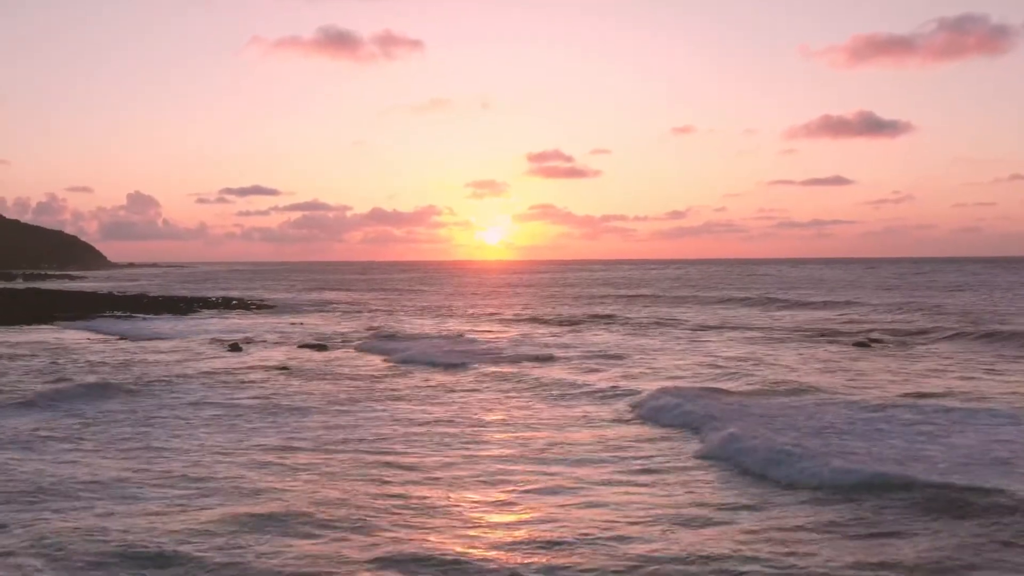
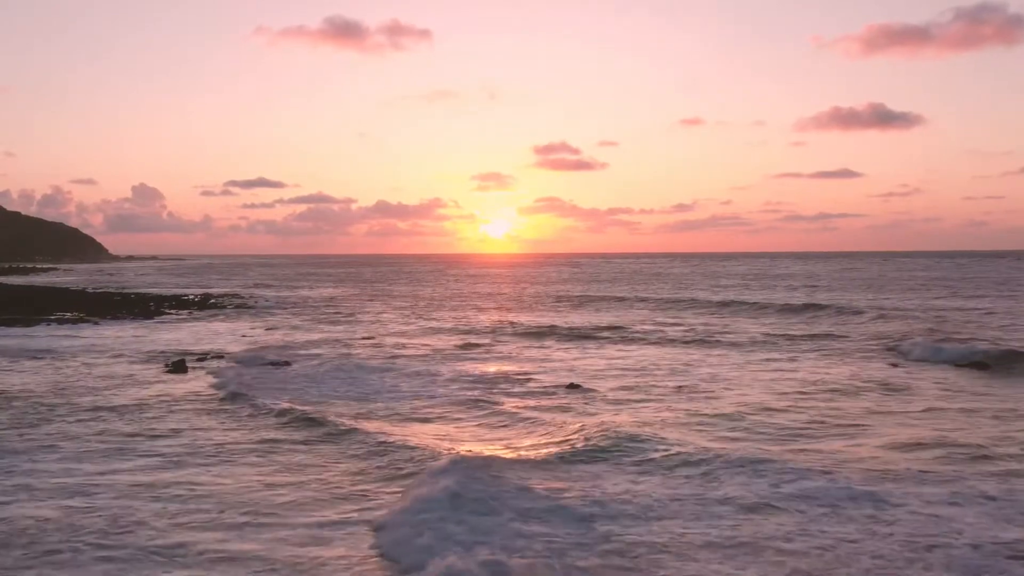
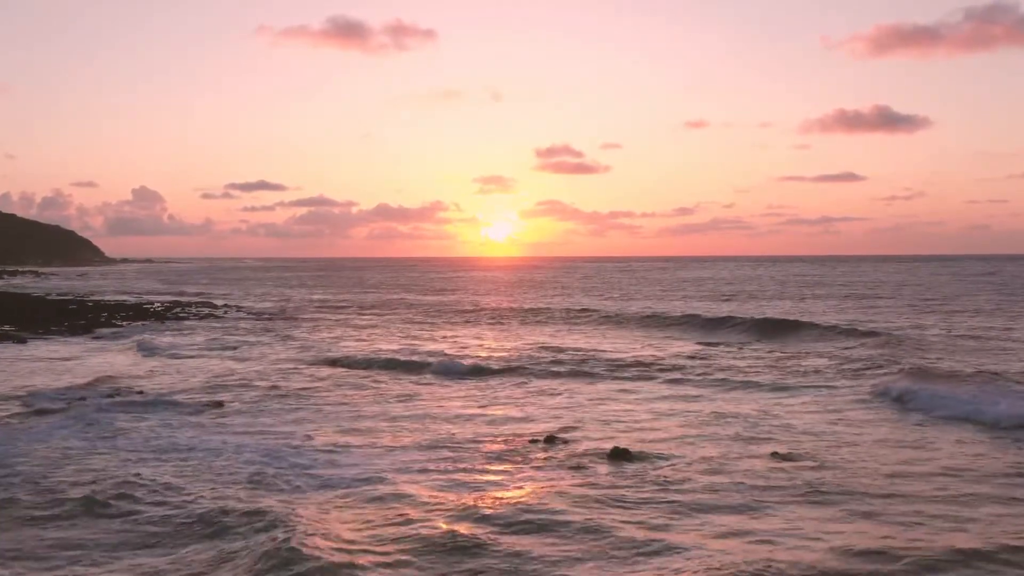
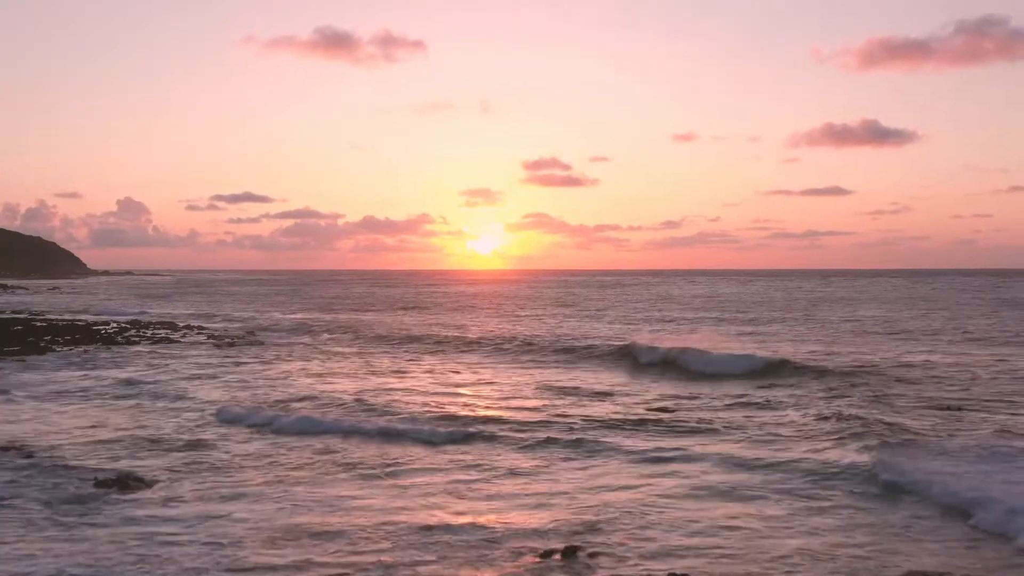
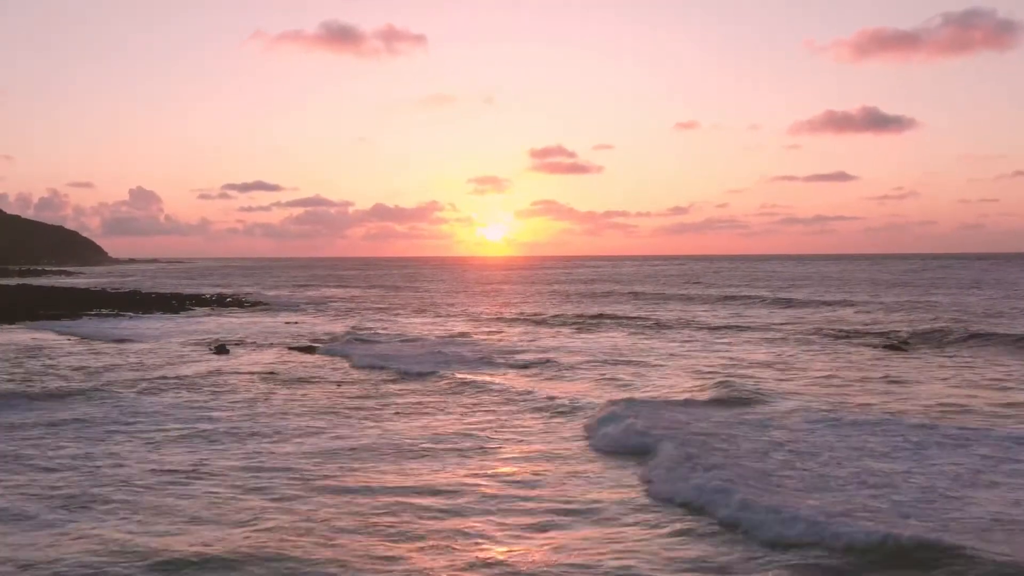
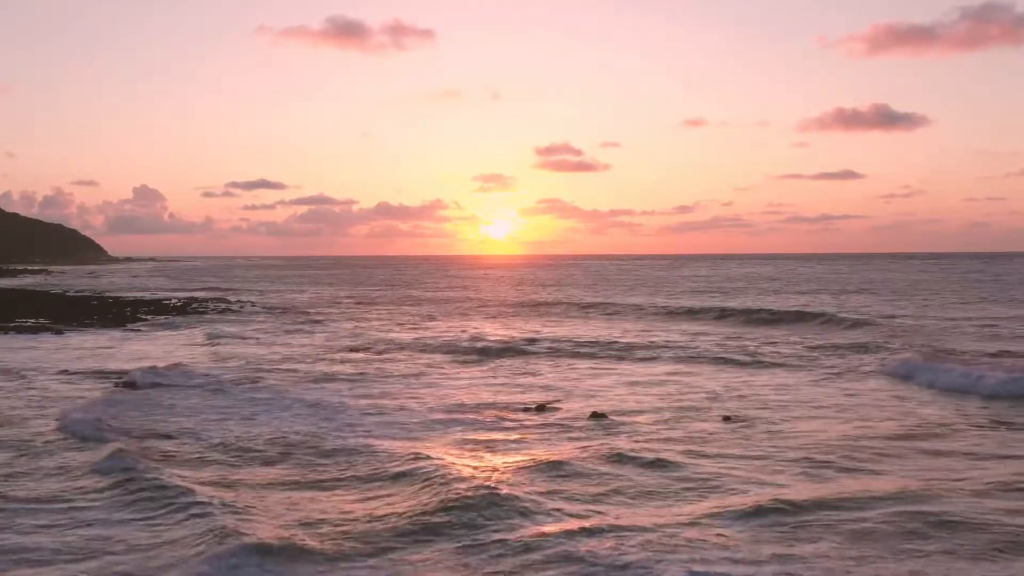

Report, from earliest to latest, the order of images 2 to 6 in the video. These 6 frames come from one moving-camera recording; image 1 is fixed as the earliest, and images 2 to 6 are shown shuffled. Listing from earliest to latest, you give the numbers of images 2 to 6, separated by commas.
5, 2, 6, 3, 4
